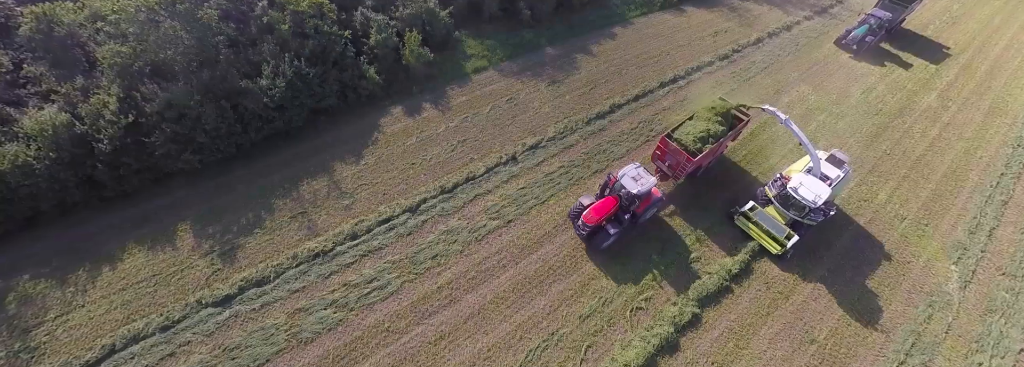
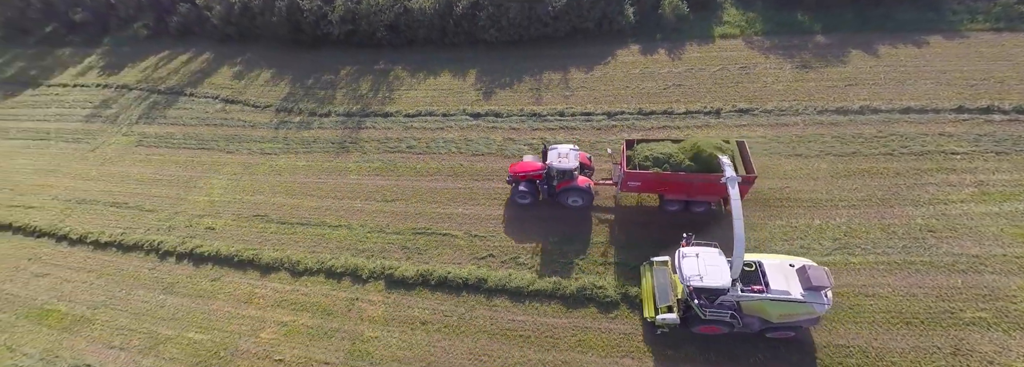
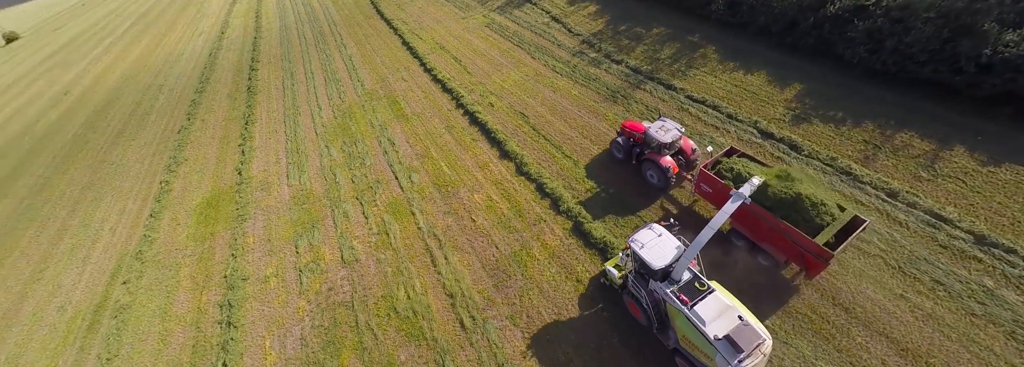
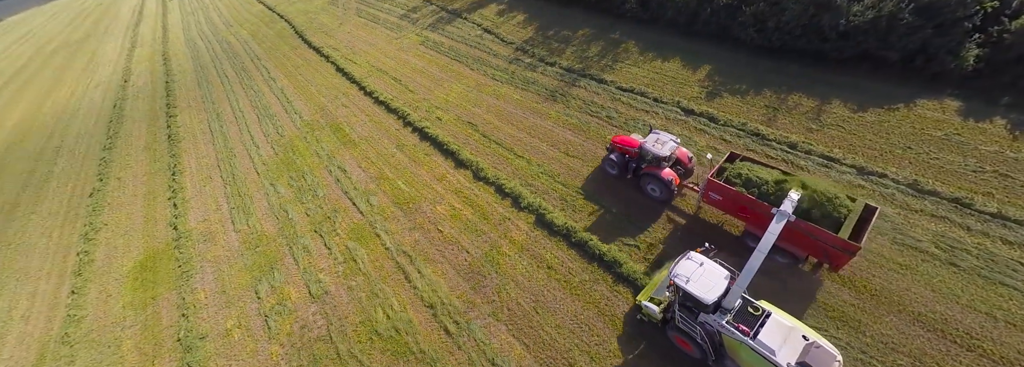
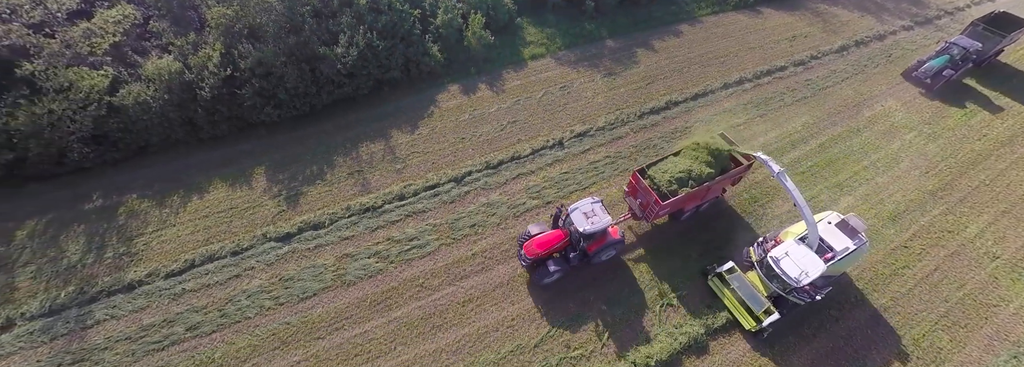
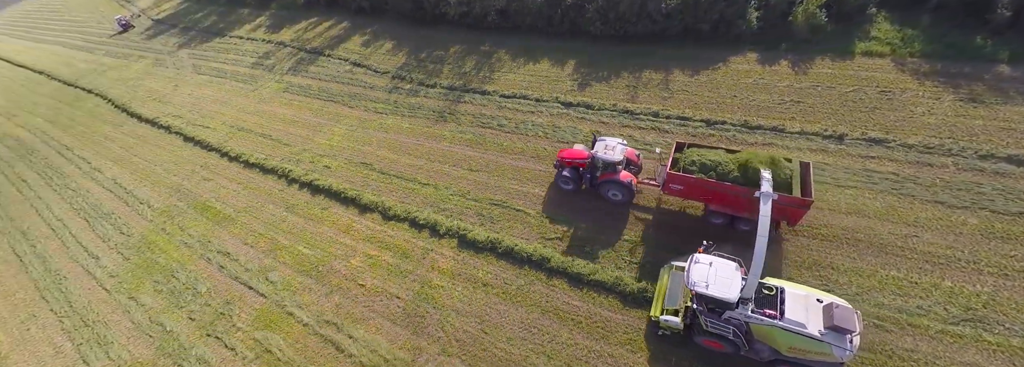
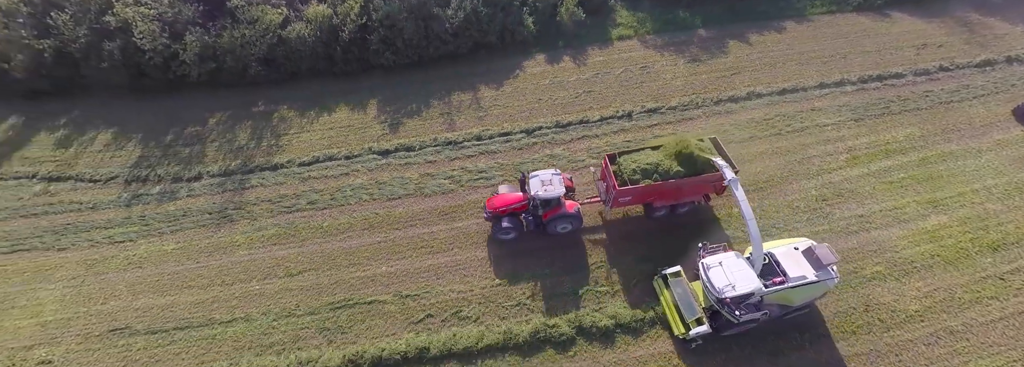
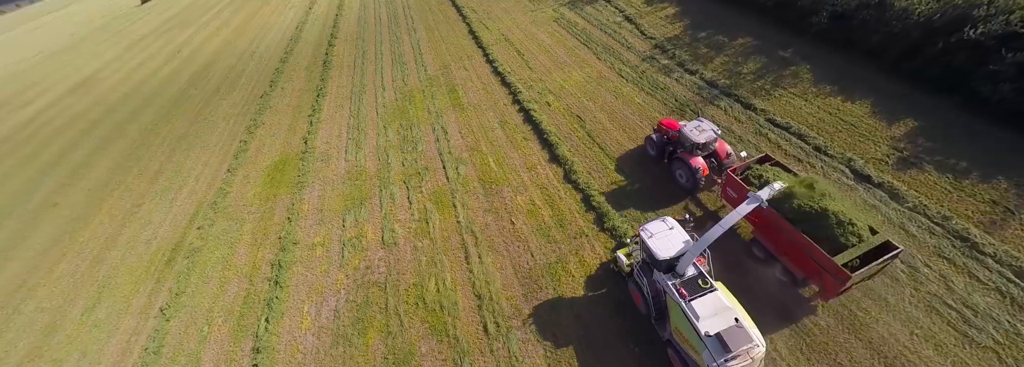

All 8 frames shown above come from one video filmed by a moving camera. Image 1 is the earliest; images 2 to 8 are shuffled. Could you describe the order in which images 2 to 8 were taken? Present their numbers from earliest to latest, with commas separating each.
5, 7, 2, 6, 4, 3, 8
